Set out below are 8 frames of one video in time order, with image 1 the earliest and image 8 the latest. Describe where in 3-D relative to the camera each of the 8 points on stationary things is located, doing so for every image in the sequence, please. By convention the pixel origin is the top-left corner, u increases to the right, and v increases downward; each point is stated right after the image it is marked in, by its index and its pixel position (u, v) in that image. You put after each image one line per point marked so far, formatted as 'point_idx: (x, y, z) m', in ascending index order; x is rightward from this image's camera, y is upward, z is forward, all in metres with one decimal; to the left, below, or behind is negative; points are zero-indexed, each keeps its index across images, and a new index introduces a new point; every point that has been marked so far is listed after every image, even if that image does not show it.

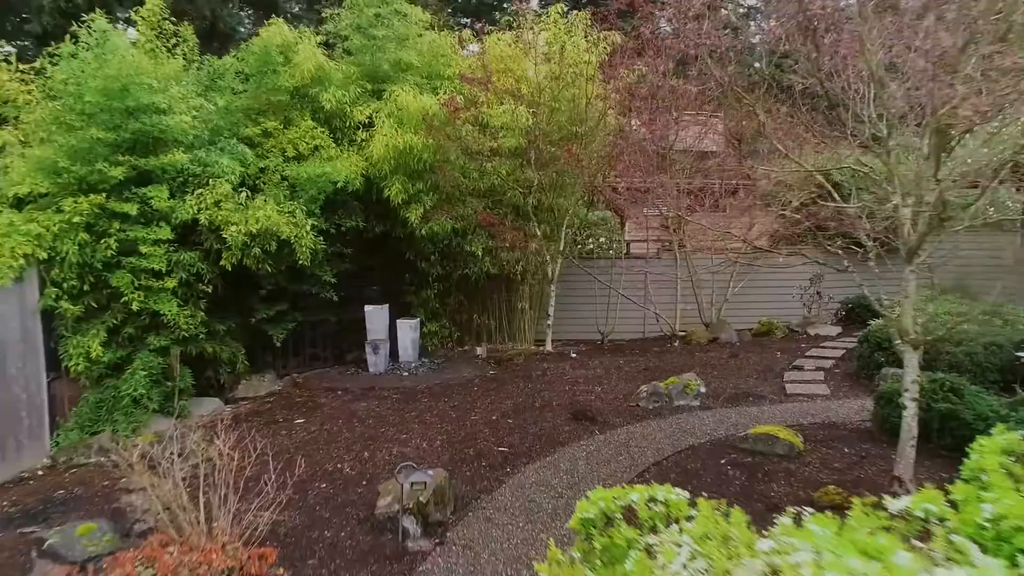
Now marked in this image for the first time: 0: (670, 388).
0: (+1.1, -0.7, +5.4) m
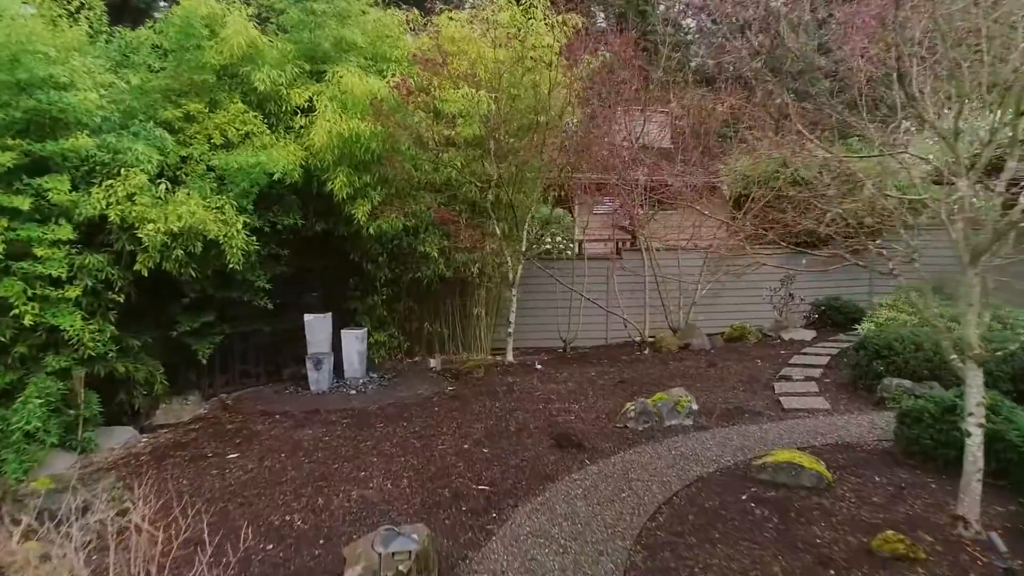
0: (+0.9, -0.7, +4.9) m
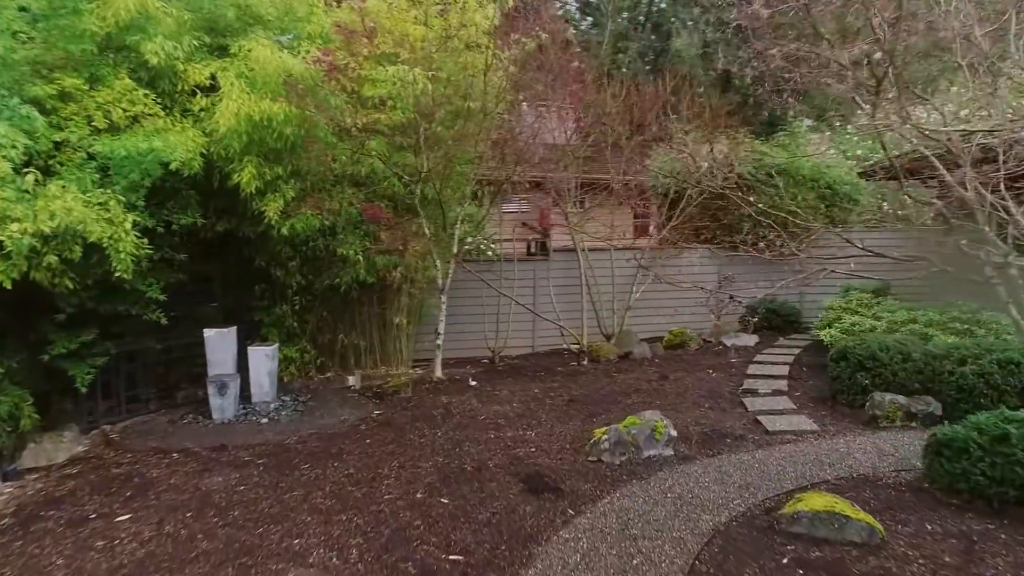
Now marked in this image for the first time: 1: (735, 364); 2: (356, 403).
0: (+0.7, -0.8, +4.2) m
1: (+1.9, -0.7, +6.9) m
2: (-1.2, -0.9, +6.1) m
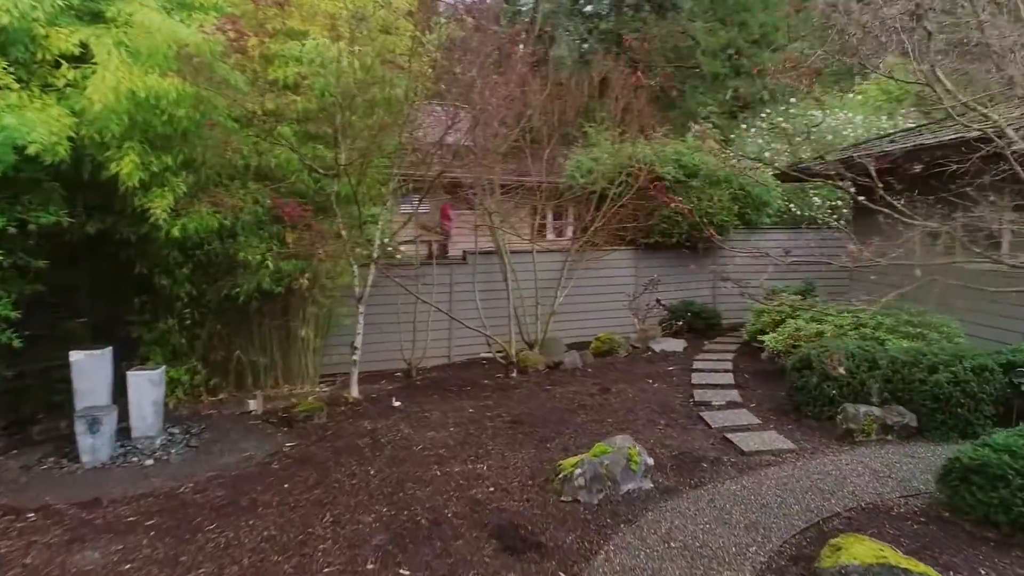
0: (+0.5, -0.8, +3.7) m
1: (+1.3, -0.7, +6.5) m
2: (-1.7, -1.0, +5.3) m
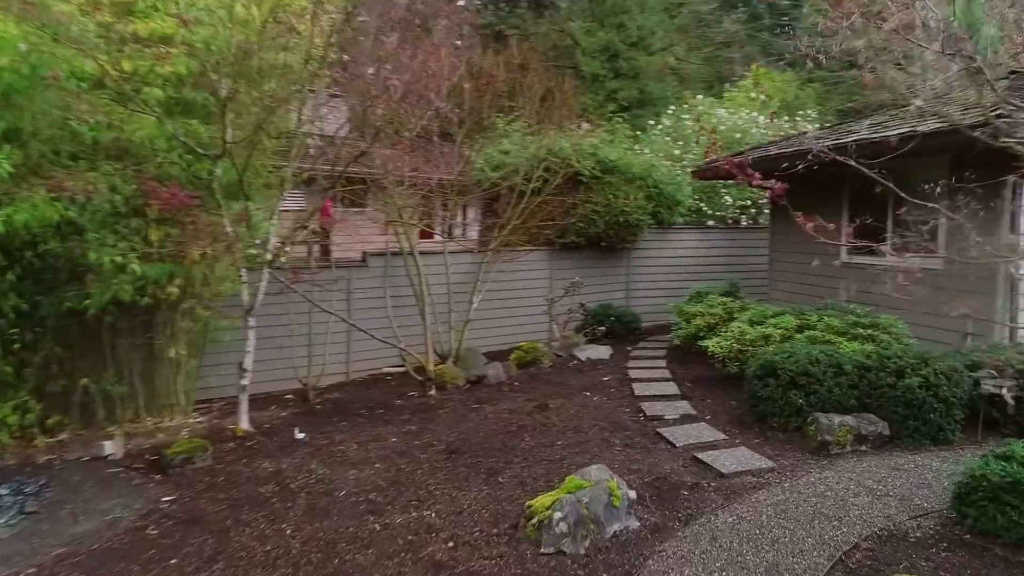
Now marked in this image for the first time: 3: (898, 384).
0: (+0.3, -0.8, +3.1) m
1: (+0.8, -0.7, +6.0) m
2: (-2.0, -1.0, +4.4) m
3: (+2.1, -0.5, +4.2) m
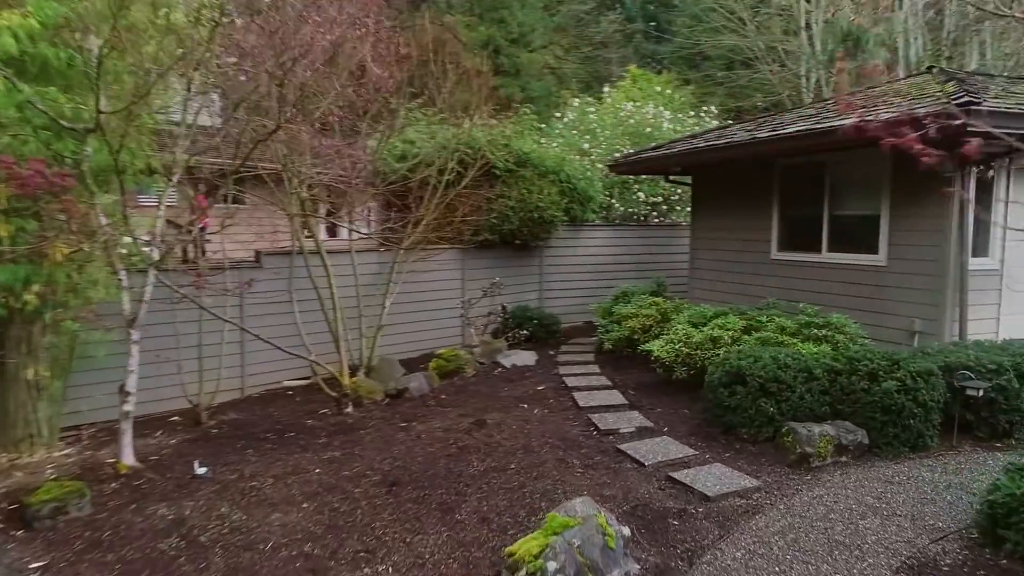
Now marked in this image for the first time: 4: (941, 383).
0: (+0.3, -0.9, +2.6) m
1: (+0.2, -0.7, +5.6) m
2: (-2.2, -1.1, +3.5) m
3: (+1.8, -0.5, +4.0) m
4: (+2.2, -0.5, +4.1) m
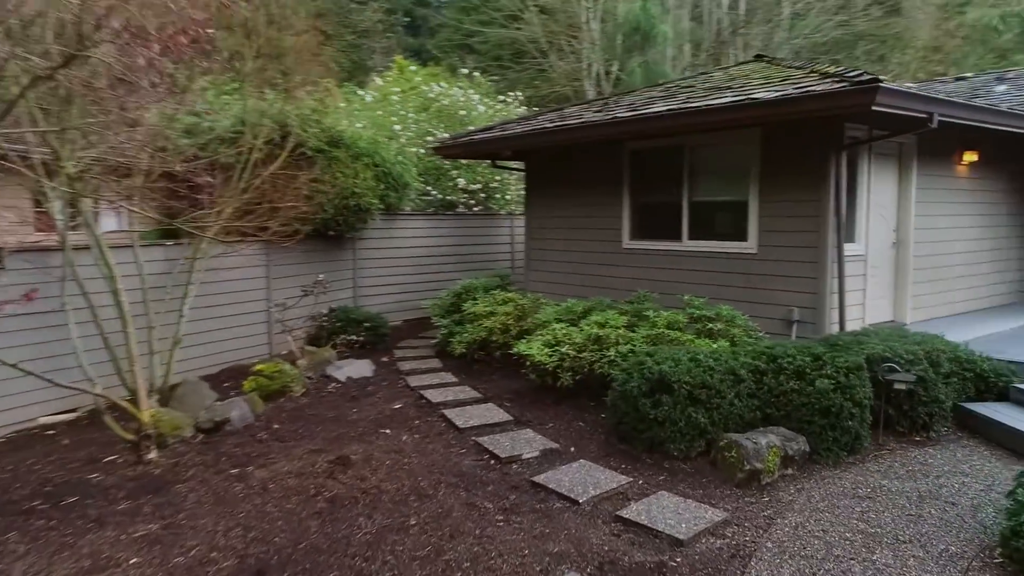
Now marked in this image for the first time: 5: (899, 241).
0: (+0.3, -0.8, +1.8) m
1: (-0.6, -0.7, +4.6) m
2: (-2.4, -1.2, +2.0) m
3: (+1.3, -0.4, +3.6) m
4: (+1.7, -0.4, +3.8) m
5: (+2.8, +0.3, +5.9) m
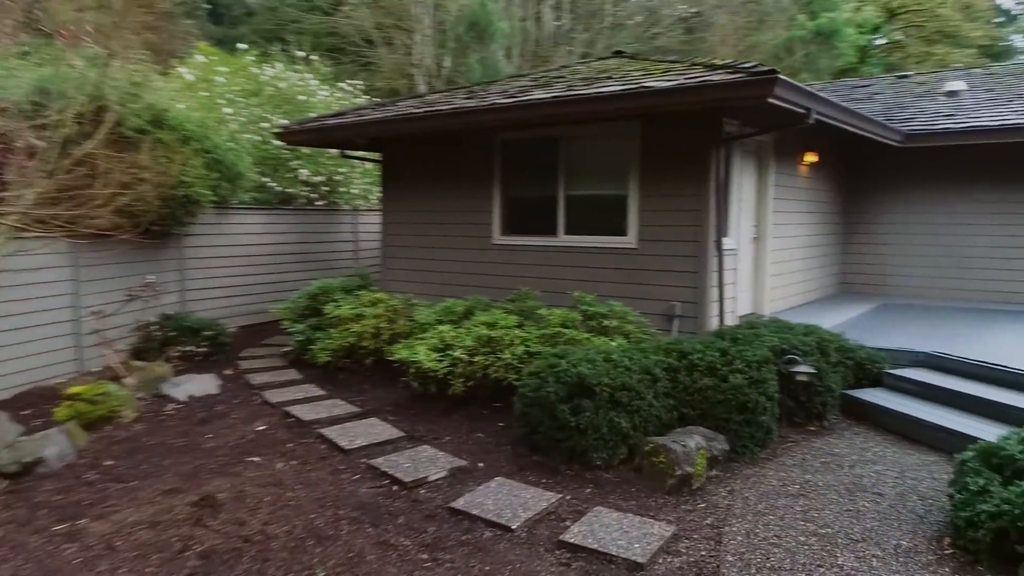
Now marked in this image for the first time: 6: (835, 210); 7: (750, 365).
0: (+0.3, -0.8, +1.5) m
1: (-1.2, -0.7, +4.0) m
2: (-2.3, -1.2, +1.0) m
3: (+0.9, -0.4, +3.4) m
4: (+1.2, -0.4, +3.7) m
5: (+1.9, +0.4, +6.0) m
6: (+3.2, +0.8, +7.8) m
7: (+1.1, -0.3, +3.5) m
